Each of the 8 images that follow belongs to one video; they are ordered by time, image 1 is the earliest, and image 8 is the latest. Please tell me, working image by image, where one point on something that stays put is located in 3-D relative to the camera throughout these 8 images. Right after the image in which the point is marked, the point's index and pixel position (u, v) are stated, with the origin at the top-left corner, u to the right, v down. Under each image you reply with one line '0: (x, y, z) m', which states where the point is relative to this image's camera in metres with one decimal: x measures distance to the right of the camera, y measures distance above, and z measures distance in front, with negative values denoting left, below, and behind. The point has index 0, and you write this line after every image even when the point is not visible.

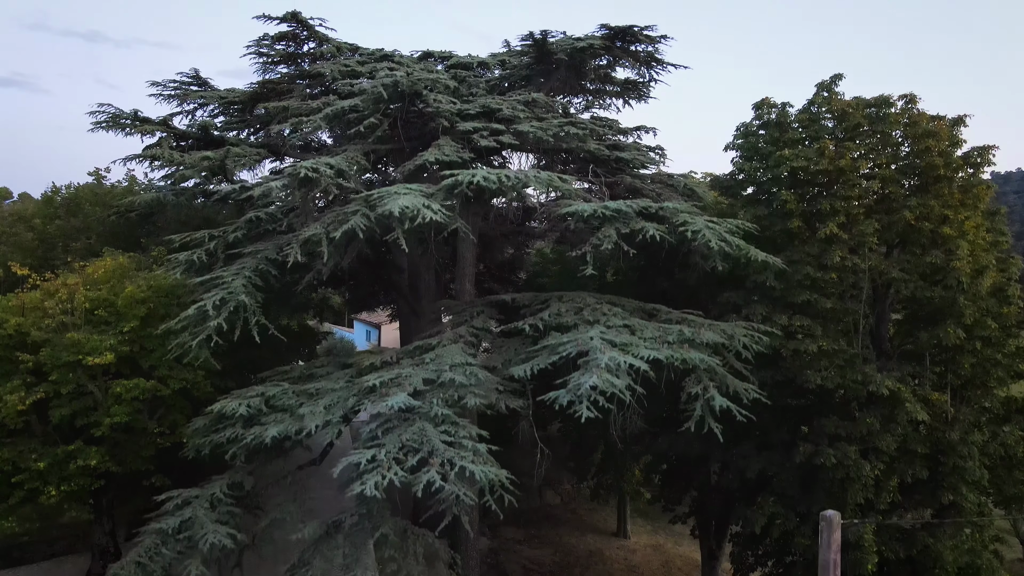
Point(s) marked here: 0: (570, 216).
0: (+0.8, +1.0, +7.2) m
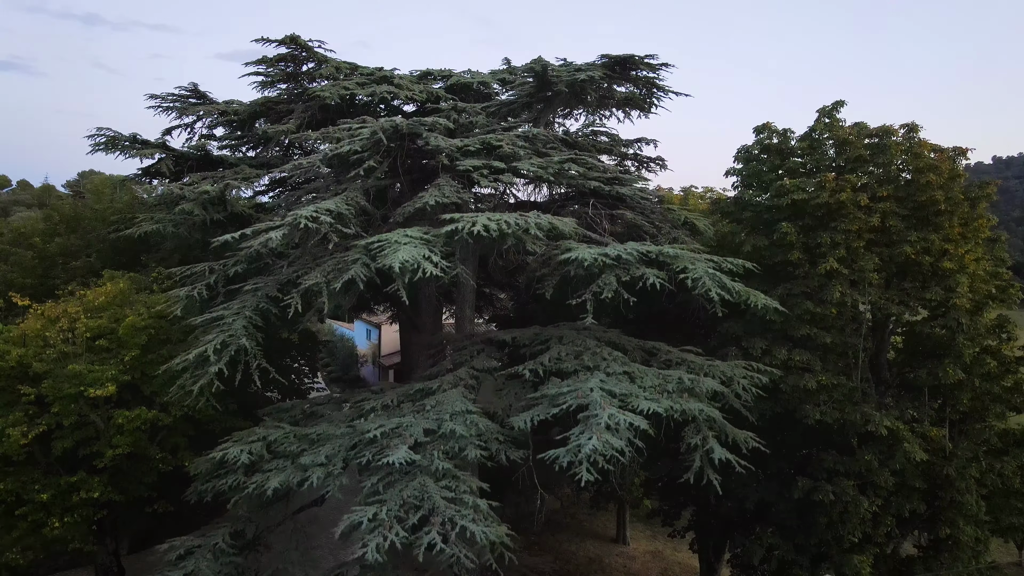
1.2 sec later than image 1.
0: (+0.8, +0.4, +7.2) m
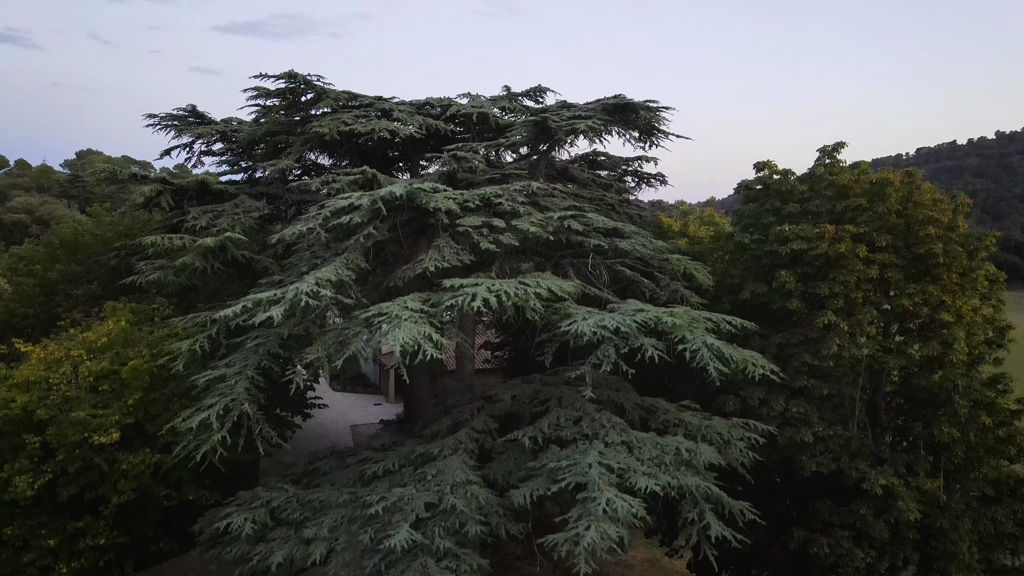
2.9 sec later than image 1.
0: (+0.8, -0.6, +7.2) m
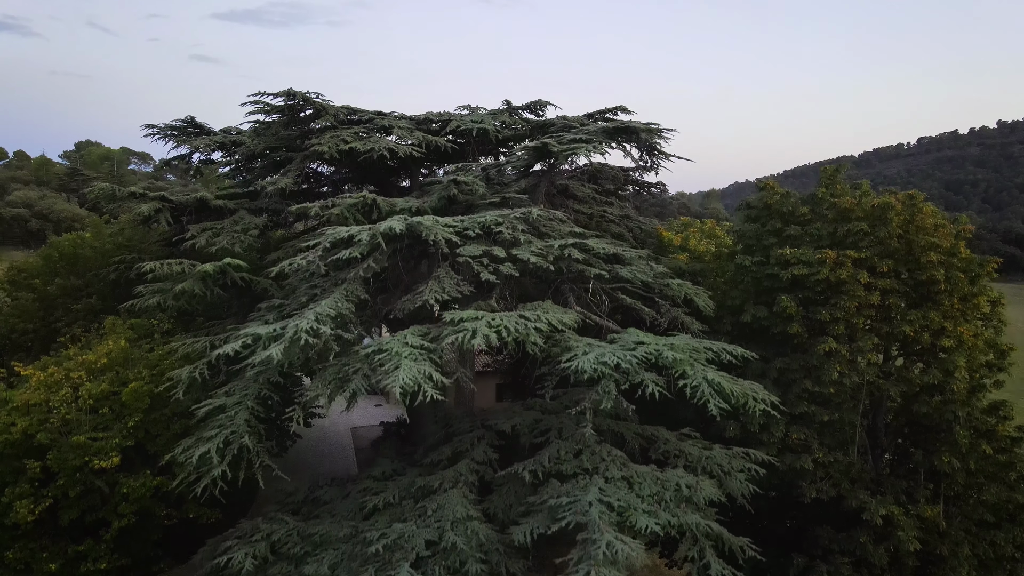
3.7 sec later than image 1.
0: (+0.8, -1.1, +7.2) m
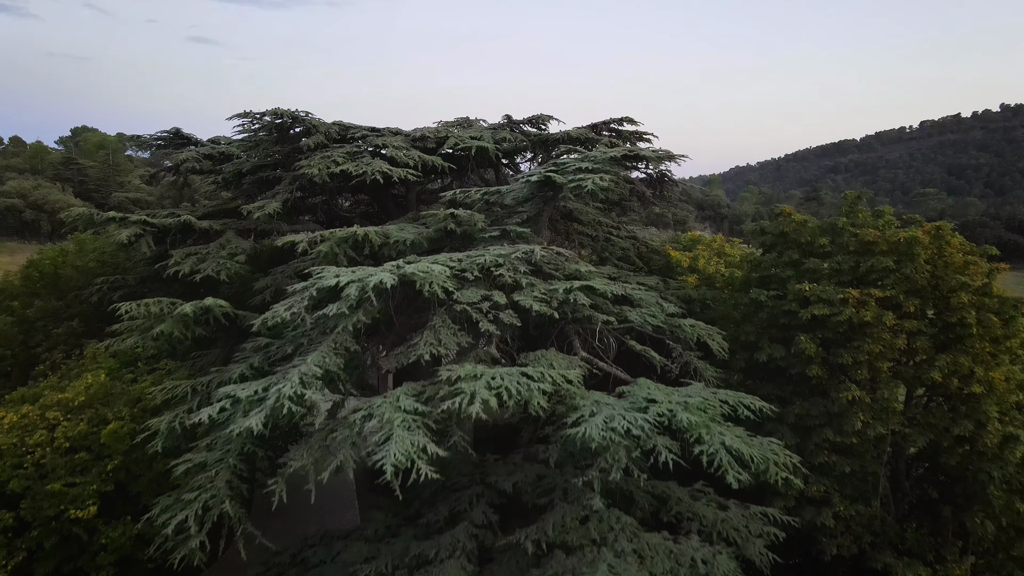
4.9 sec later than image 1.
0: (+0.9, -1.8, +6.7) m
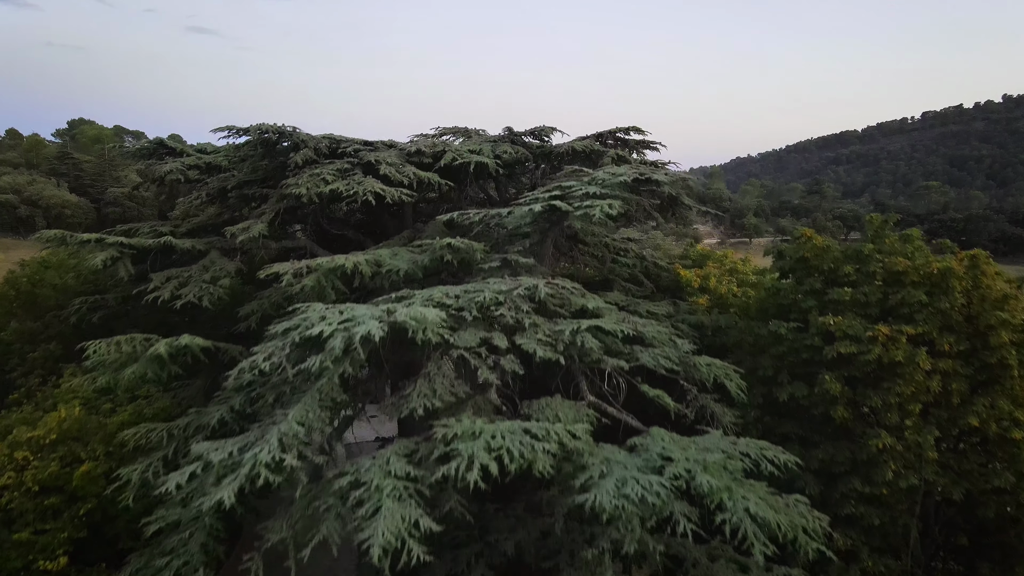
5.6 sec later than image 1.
0: (+0.9, -2.4, +6.1) m
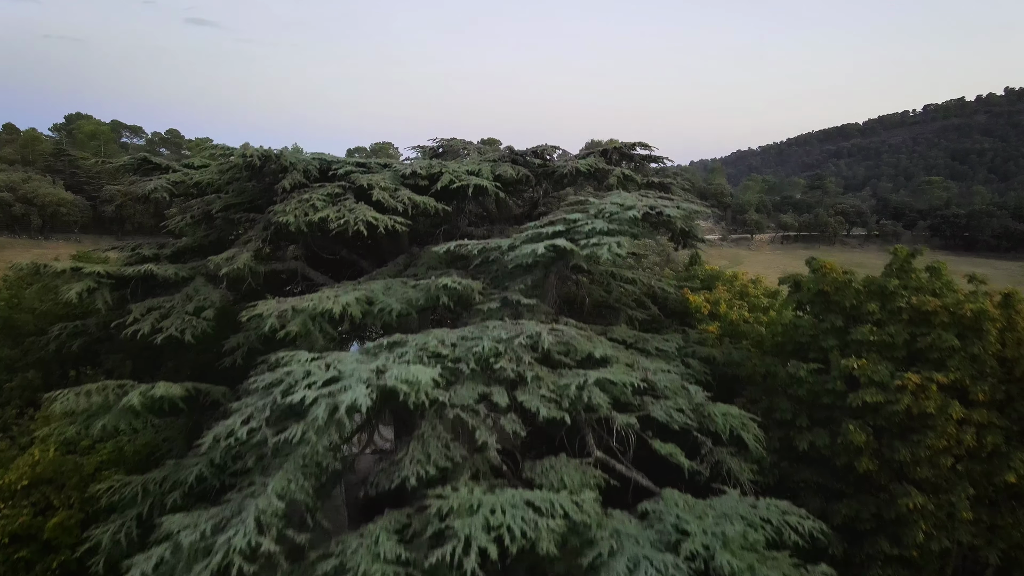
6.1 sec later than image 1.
0: (+0.9, -3.1, +5.5) m
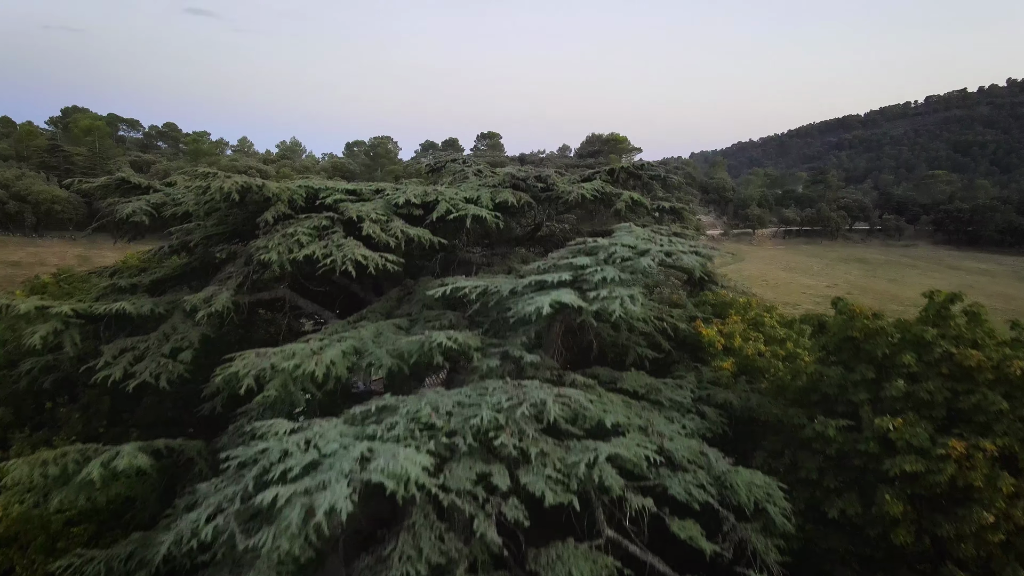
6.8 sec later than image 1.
0: (+0.9, -3.9, +4.9) m
